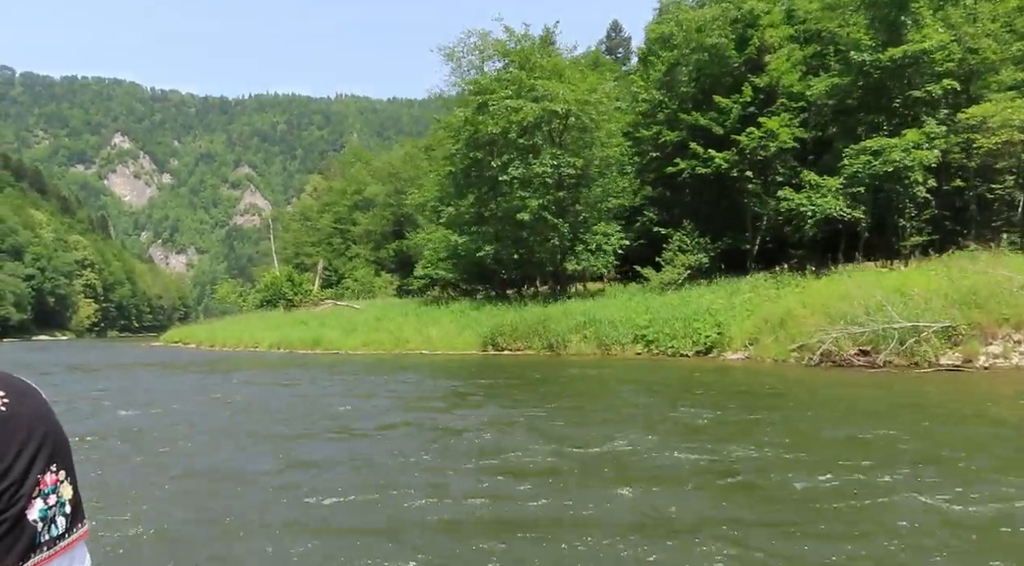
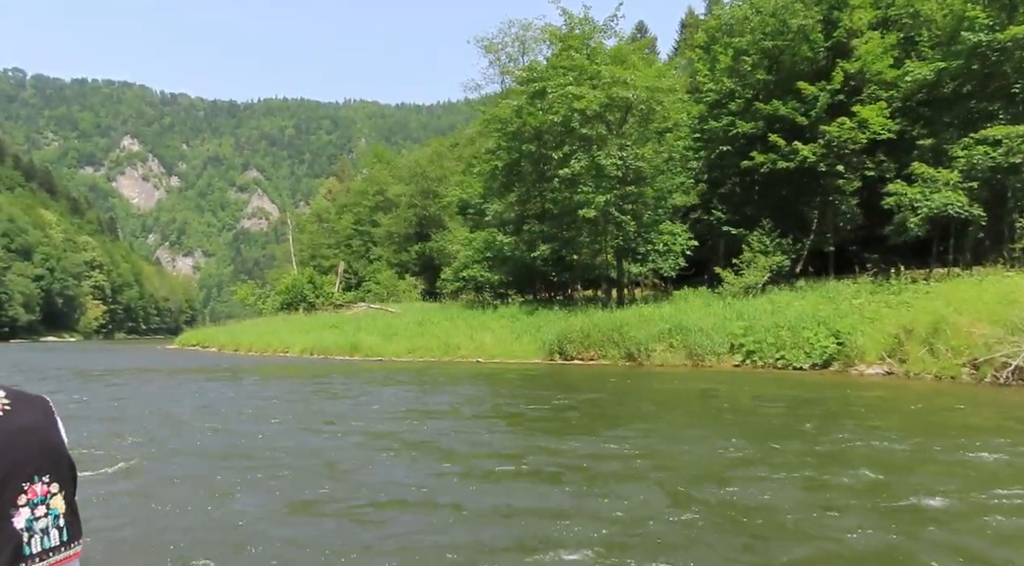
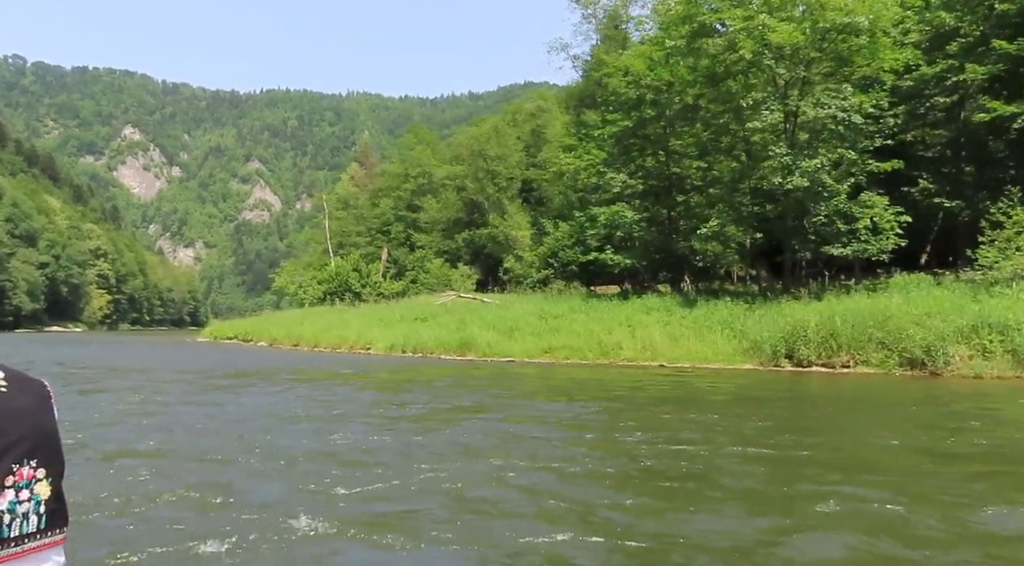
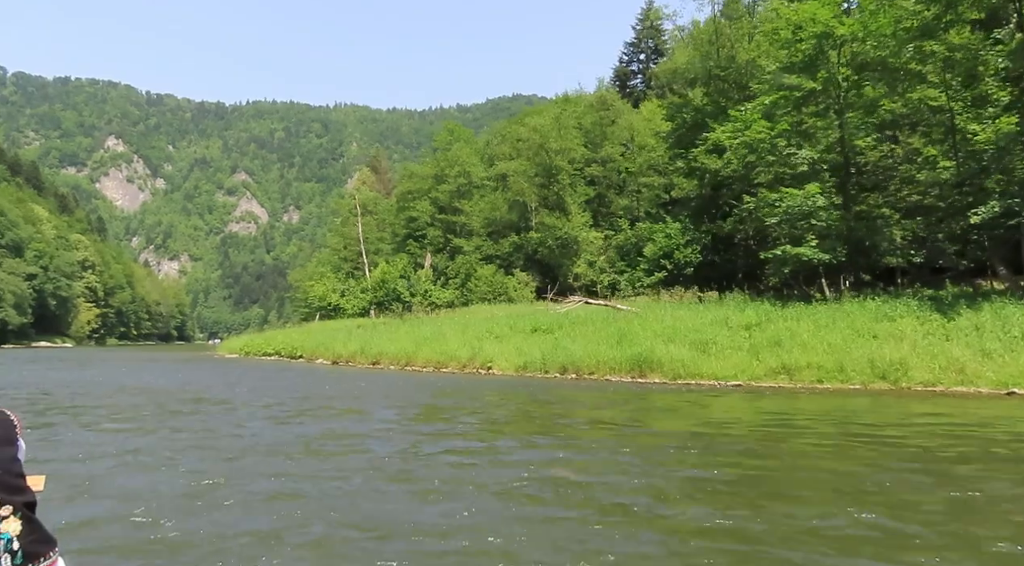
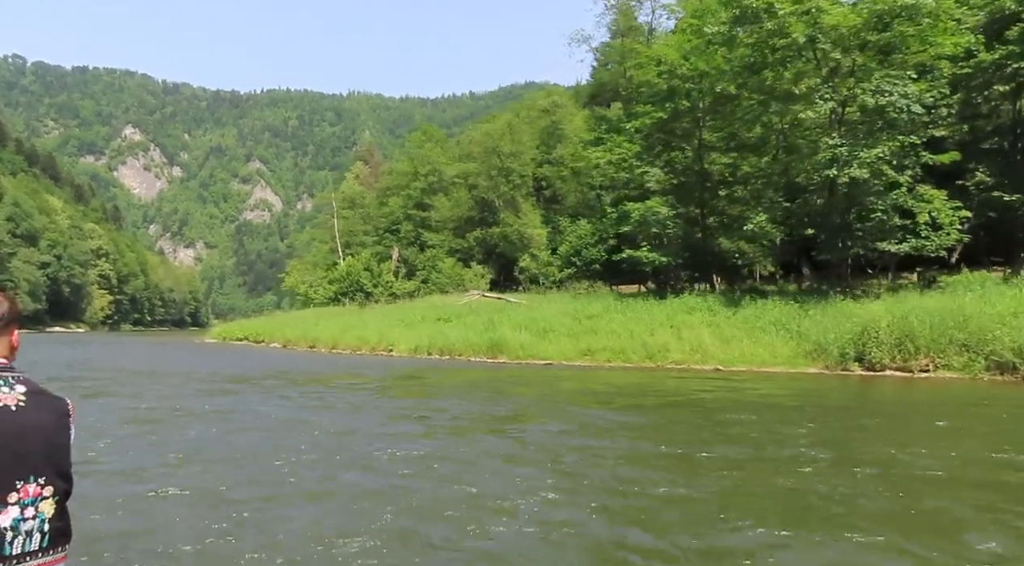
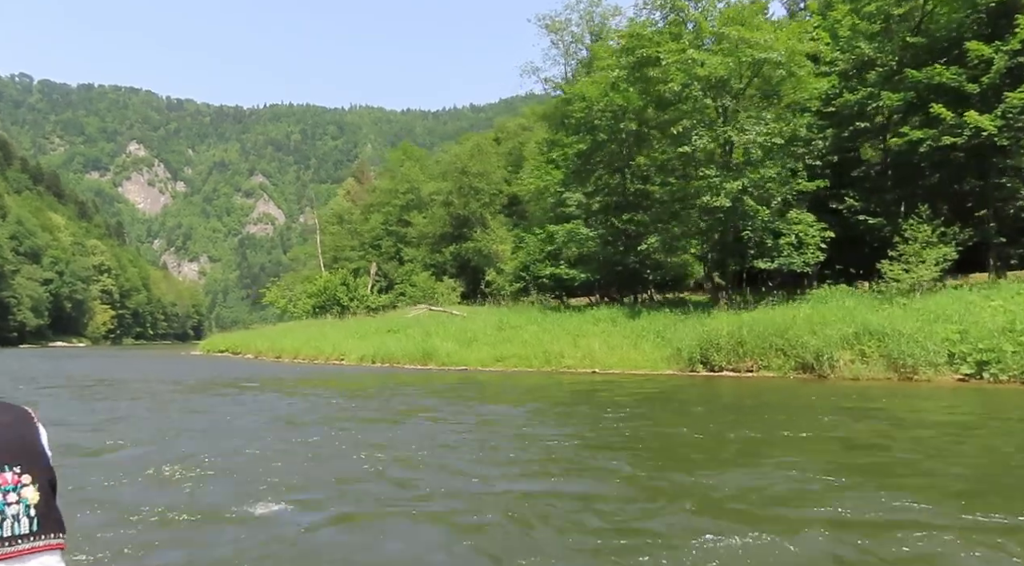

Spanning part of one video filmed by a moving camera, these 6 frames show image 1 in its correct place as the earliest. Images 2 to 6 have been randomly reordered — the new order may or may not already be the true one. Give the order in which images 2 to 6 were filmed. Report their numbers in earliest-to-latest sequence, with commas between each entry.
2, 6, 3, 5, 4
